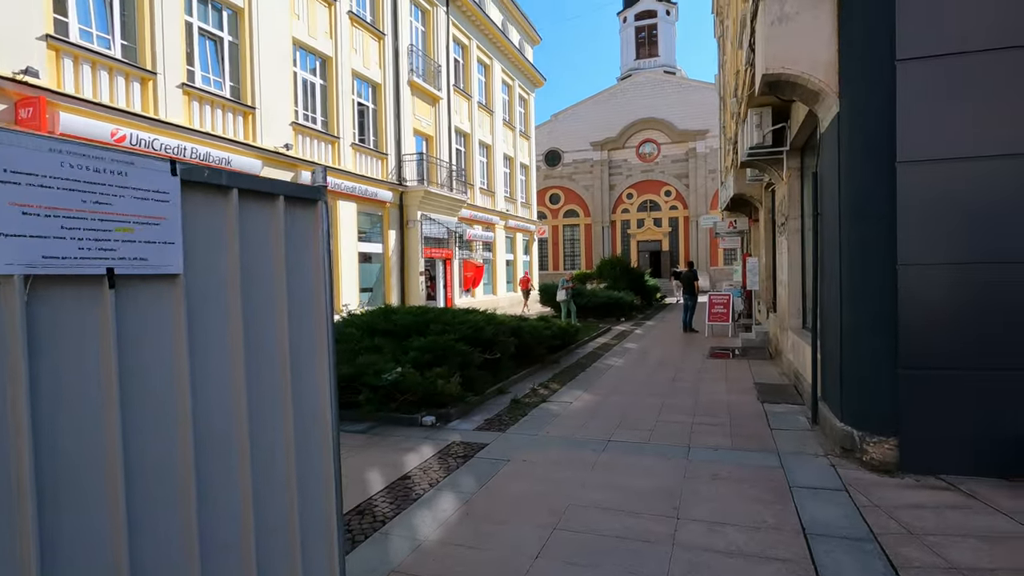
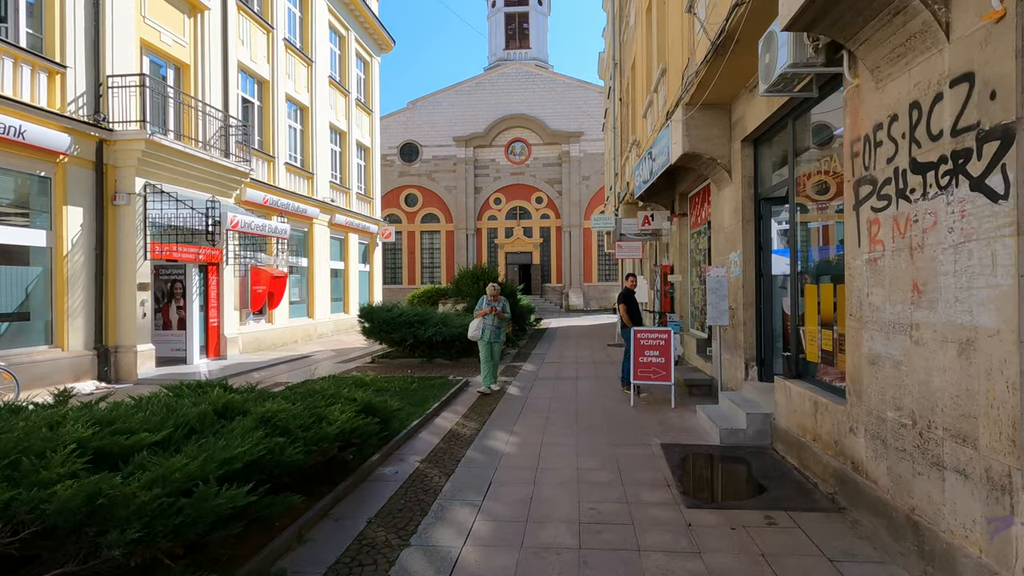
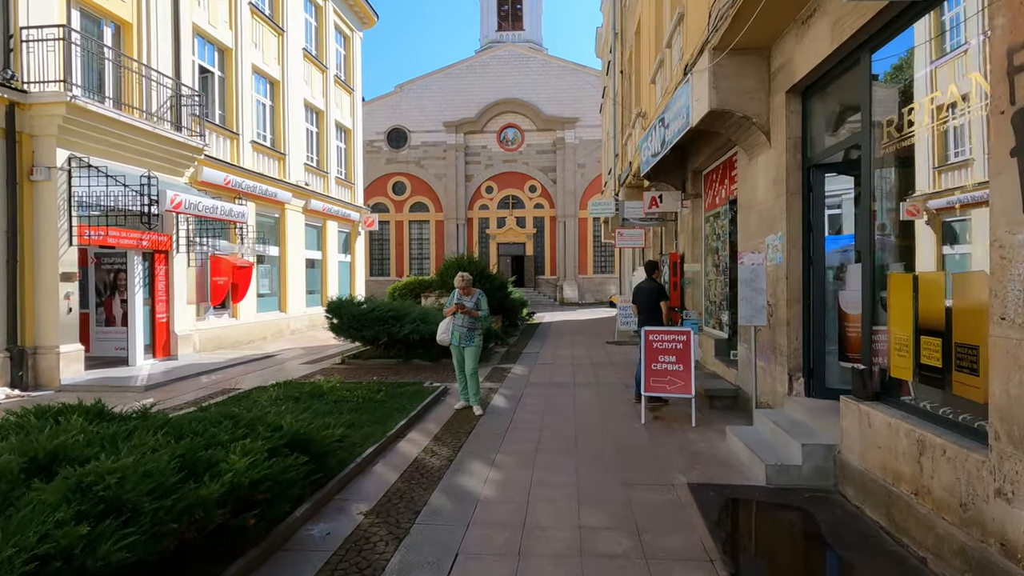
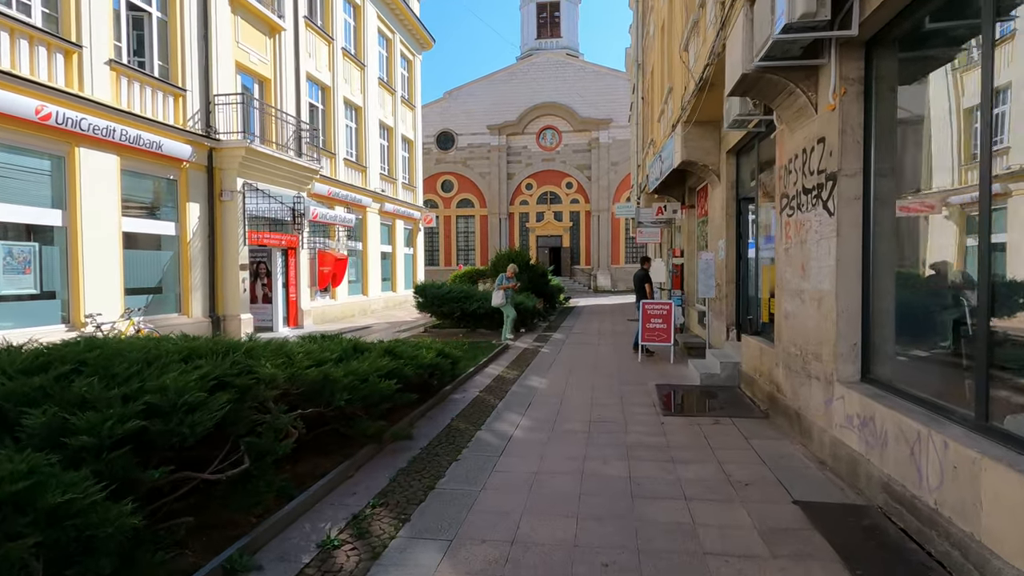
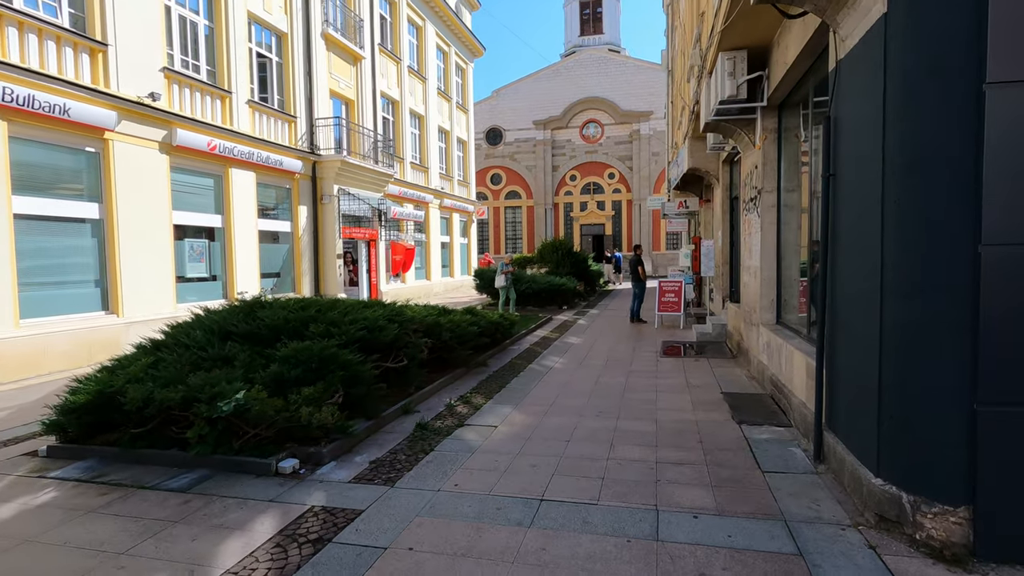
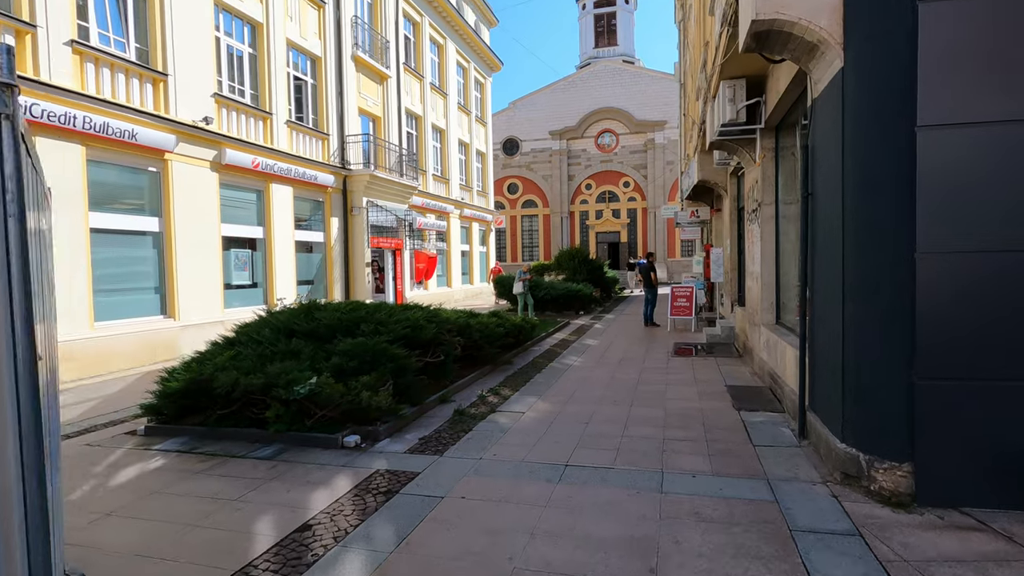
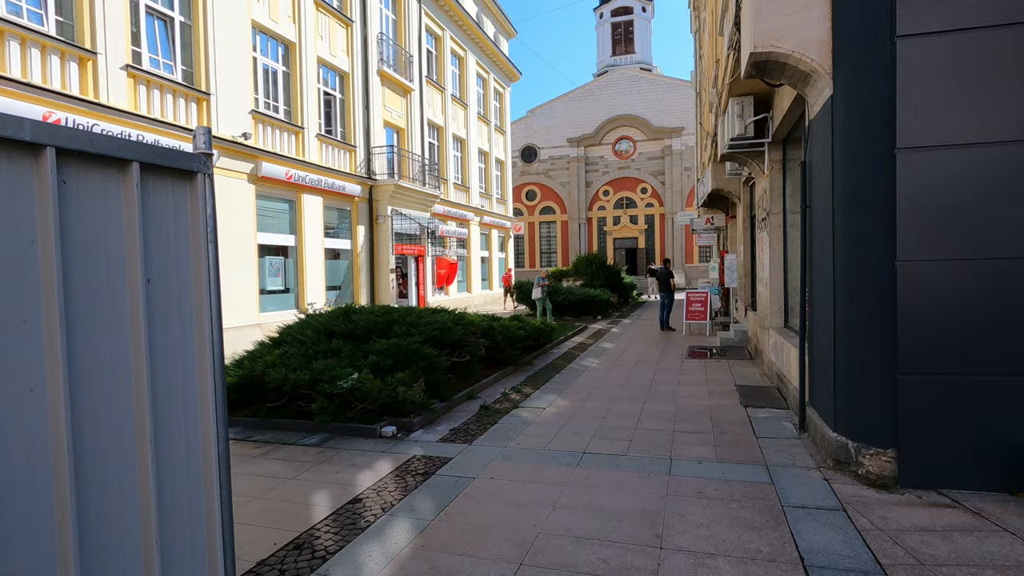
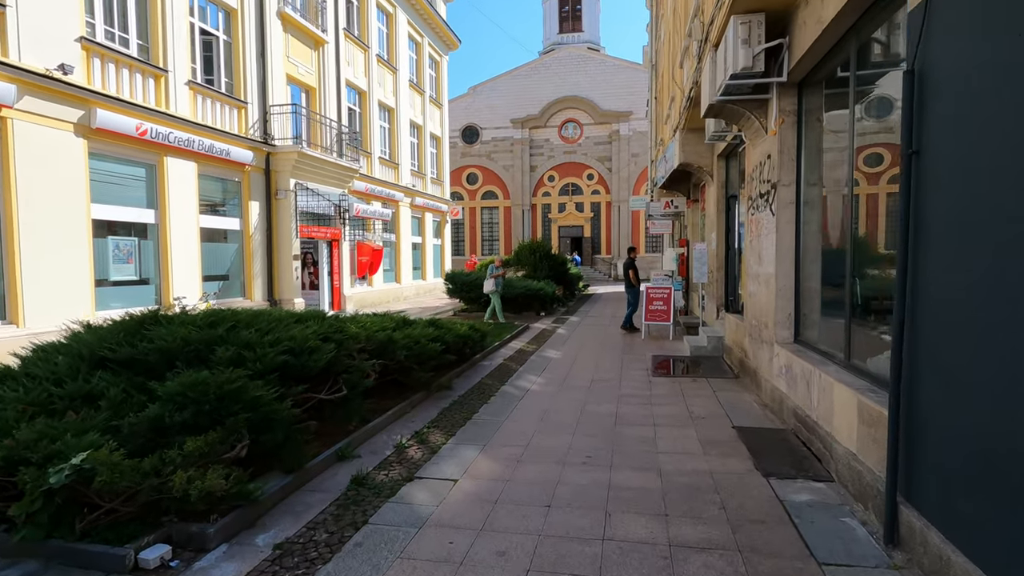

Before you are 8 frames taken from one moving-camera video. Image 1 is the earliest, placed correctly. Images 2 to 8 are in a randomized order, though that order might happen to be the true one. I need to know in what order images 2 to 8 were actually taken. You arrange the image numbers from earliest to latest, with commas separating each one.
7, 6, 5, 8, 4, 2, 3
